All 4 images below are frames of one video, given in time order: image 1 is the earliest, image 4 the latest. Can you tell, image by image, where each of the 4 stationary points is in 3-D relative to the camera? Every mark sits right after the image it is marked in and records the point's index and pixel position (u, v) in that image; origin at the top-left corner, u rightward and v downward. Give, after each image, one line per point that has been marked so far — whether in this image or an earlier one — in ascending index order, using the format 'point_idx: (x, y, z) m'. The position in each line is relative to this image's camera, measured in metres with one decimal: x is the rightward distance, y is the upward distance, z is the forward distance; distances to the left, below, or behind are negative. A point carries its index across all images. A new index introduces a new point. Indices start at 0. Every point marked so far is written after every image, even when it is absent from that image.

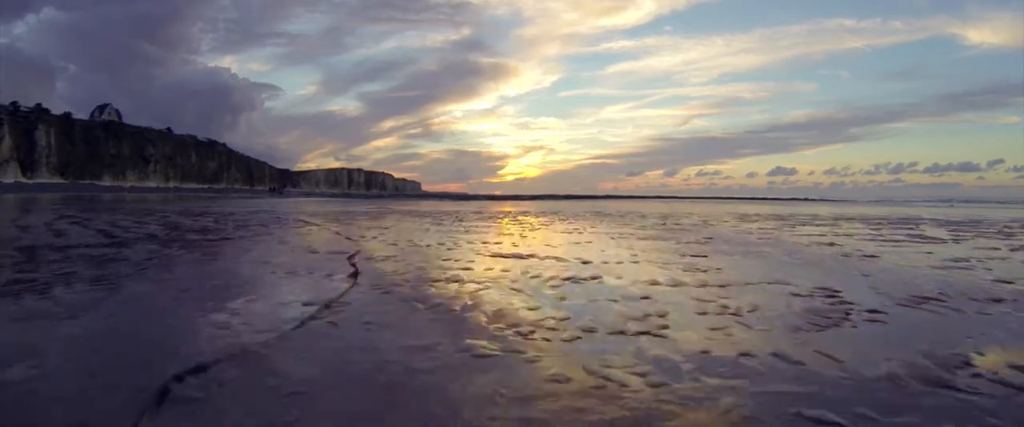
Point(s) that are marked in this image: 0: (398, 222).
0: (-3.7, -0.5, +19.1) m
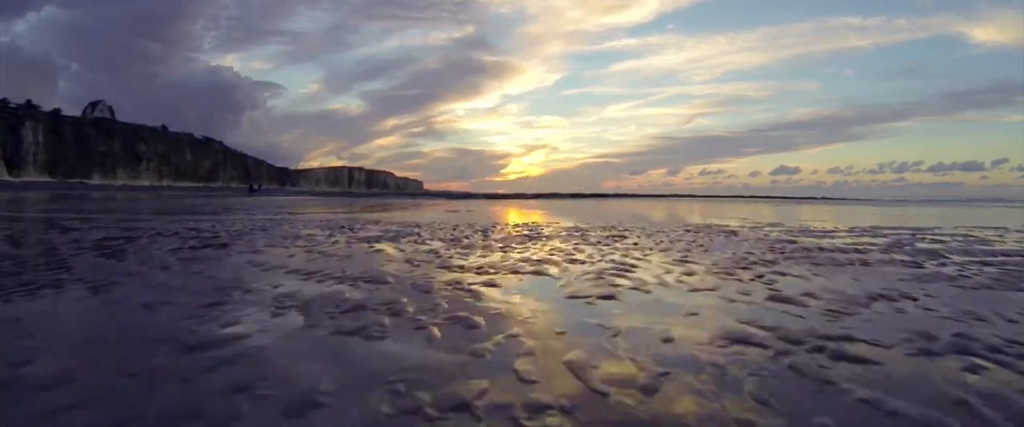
0: (-3.7, -0.5, +17.7) m
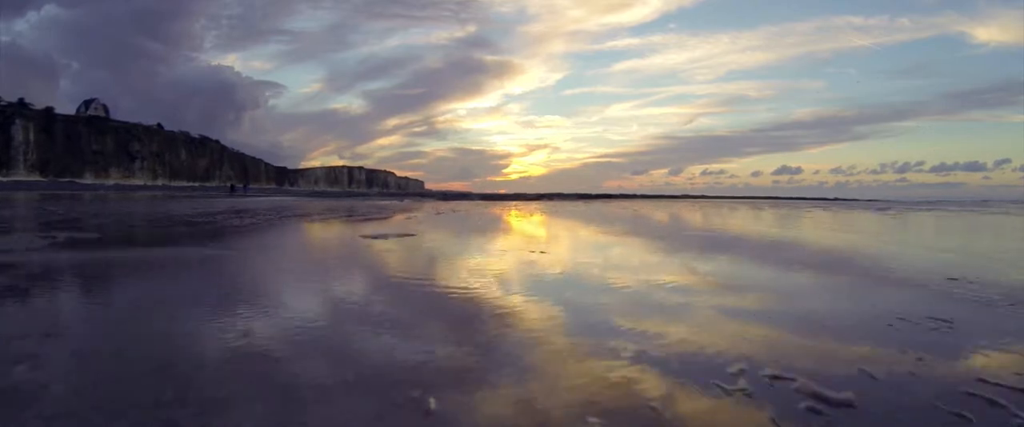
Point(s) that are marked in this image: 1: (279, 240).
0: (-3.7, -0.6, +16.8) m
1: (-7.5, -0.8, +19.1) m
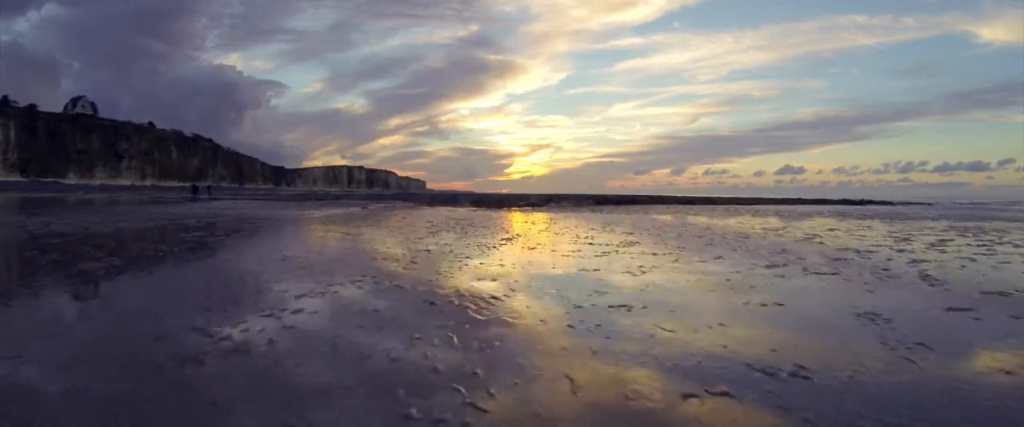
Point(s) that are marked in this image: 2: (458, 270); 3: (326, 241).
0: (-3.6, -0.7, +14.9) m
1: (-7.4, -0.9, +17.2) m
2: (-1.0, -1.3, +12.0) m
3: (-5.3, -0.8, +17.0) m
